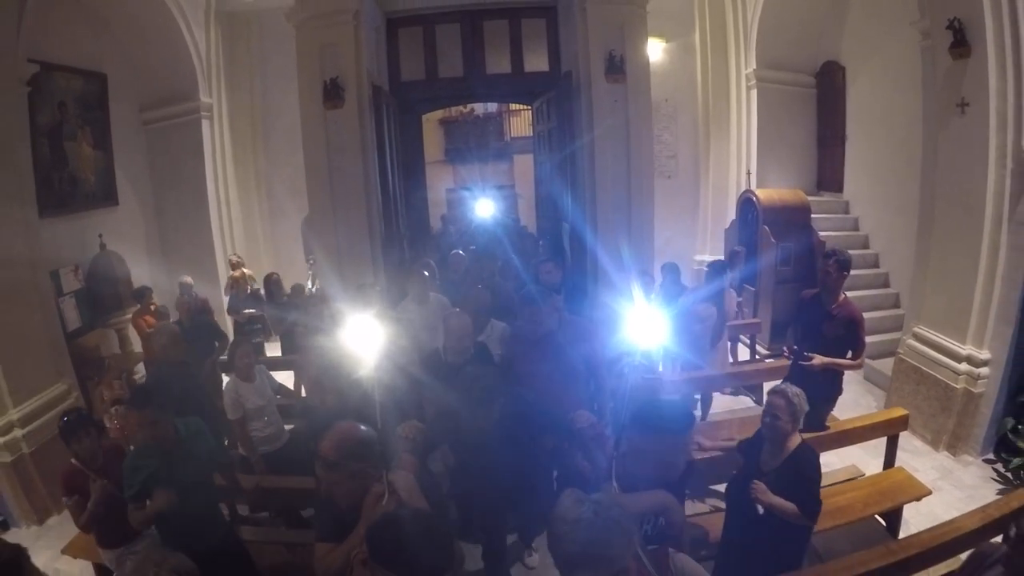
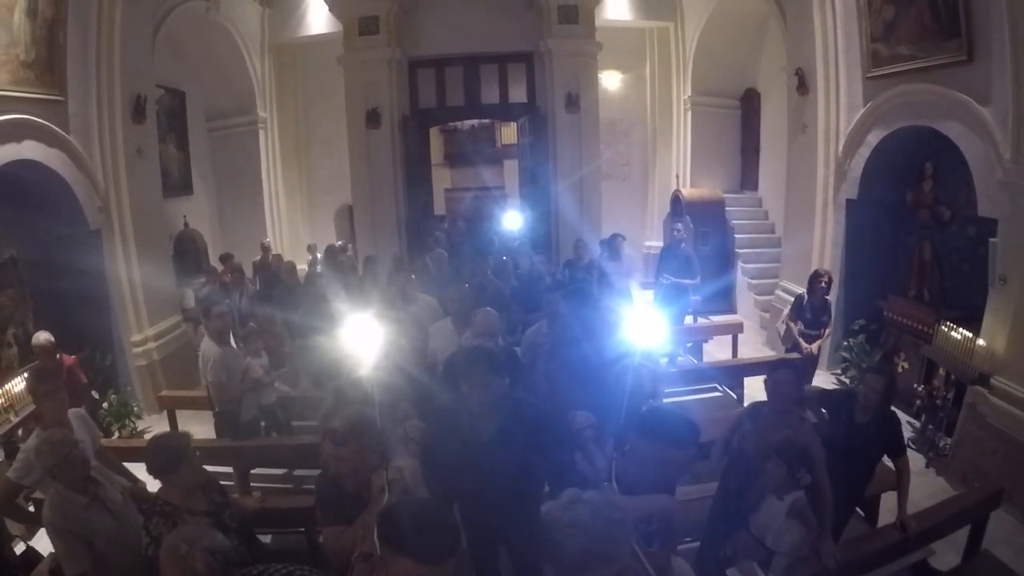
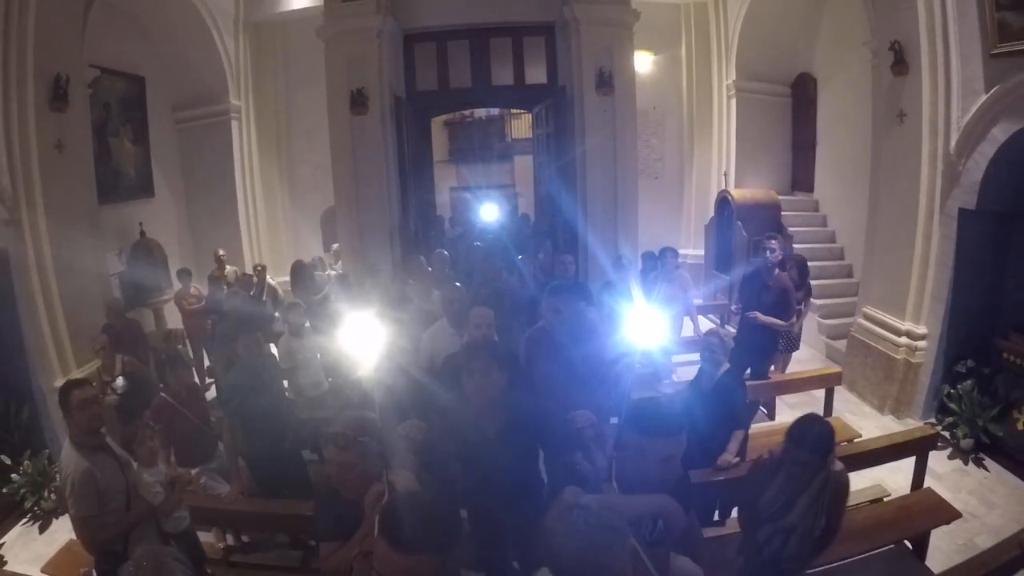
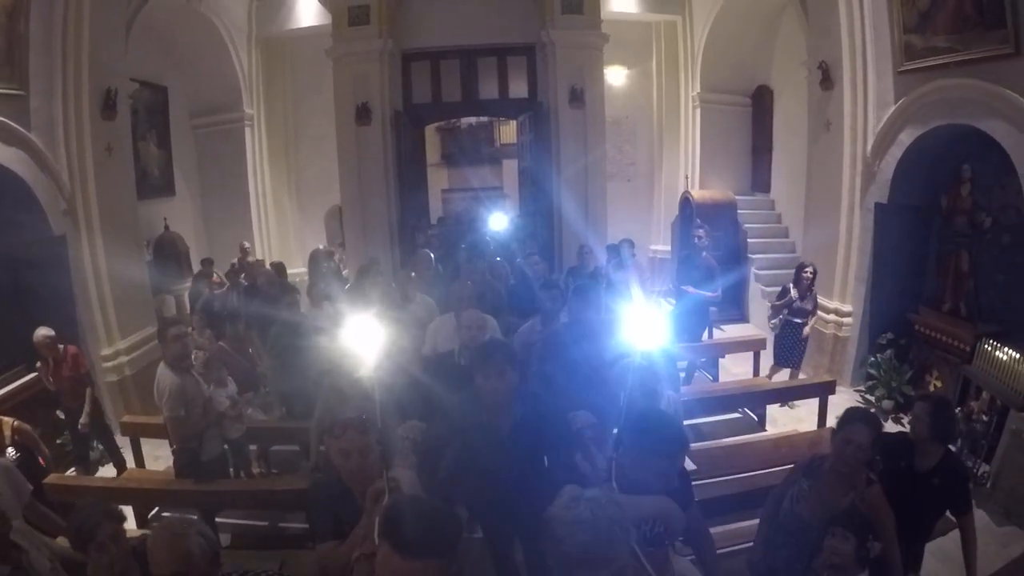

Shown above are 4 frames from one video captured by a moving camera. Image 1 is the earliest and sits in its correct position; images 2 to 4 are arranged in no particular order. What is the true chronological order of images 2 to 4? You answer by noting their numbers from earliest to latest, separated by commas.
3, 4, 2
